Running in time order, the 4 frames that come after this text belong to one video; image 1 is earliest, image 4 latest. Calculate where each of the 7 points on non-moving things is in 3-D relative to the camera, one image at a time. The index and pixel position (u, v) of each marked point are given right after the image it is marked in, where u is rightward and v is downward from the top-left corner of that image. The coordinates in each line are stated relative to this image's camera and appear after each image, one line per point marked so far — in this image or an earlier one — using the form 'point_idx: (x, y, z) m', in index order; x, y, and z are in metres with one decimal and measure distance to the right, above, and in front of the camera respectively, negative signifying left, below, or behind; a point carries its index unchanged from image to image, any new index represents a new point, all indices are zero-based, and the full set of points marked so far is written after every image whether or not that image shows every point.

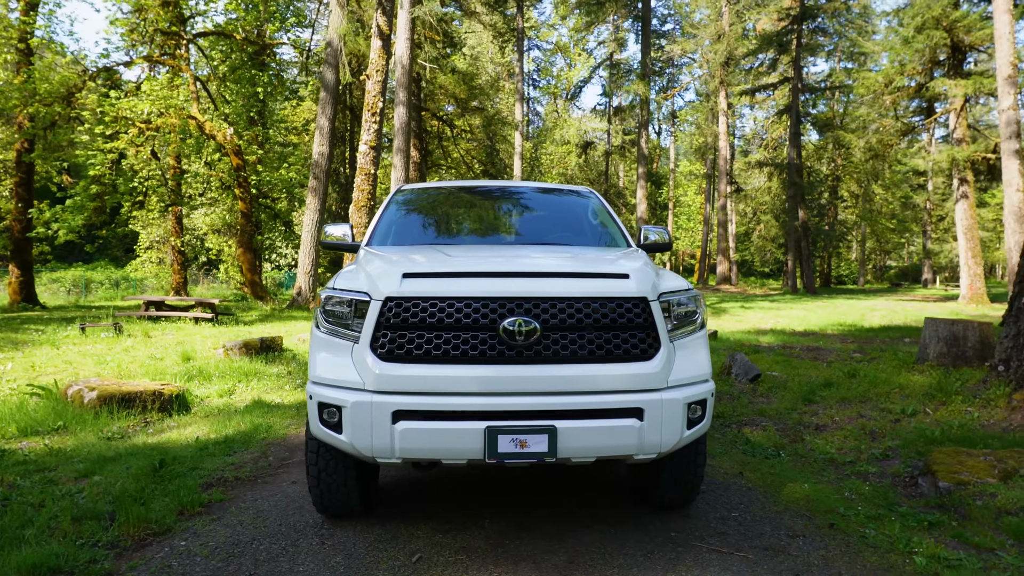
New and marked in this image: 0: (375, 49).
0: (-2.5, +4.3, +12.7) m
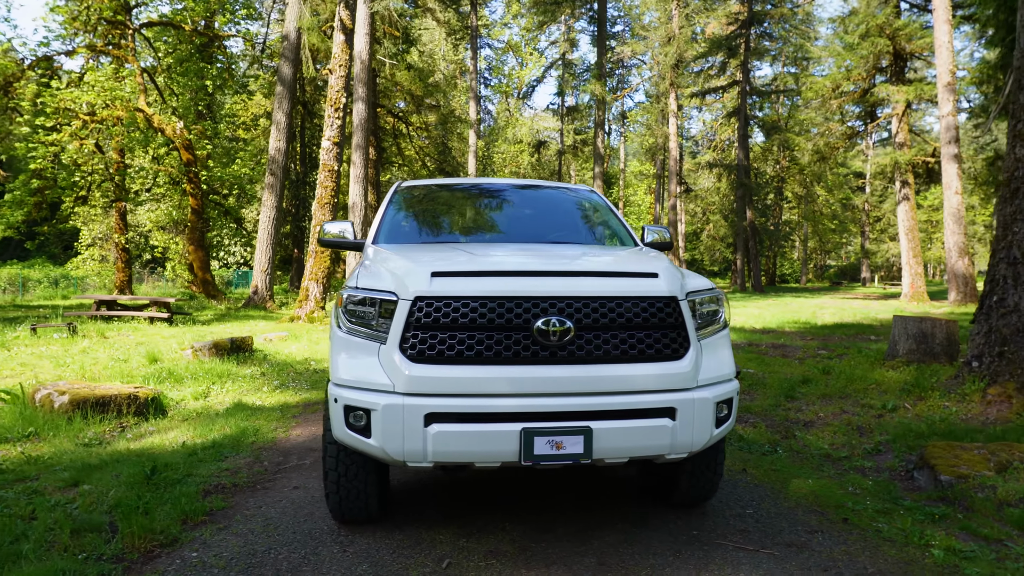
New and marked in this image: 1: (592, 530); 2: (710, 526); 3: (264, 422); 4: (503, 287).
0: (-3.1, +4.3, +12.4) m
1: (+0.3, -1.0, +3.0) m
2: (+0.9, -1.0, +3.1) m
3: (-1.8, -1.0, +5.0) m
4: (0.0, 0.0, +2.7) m
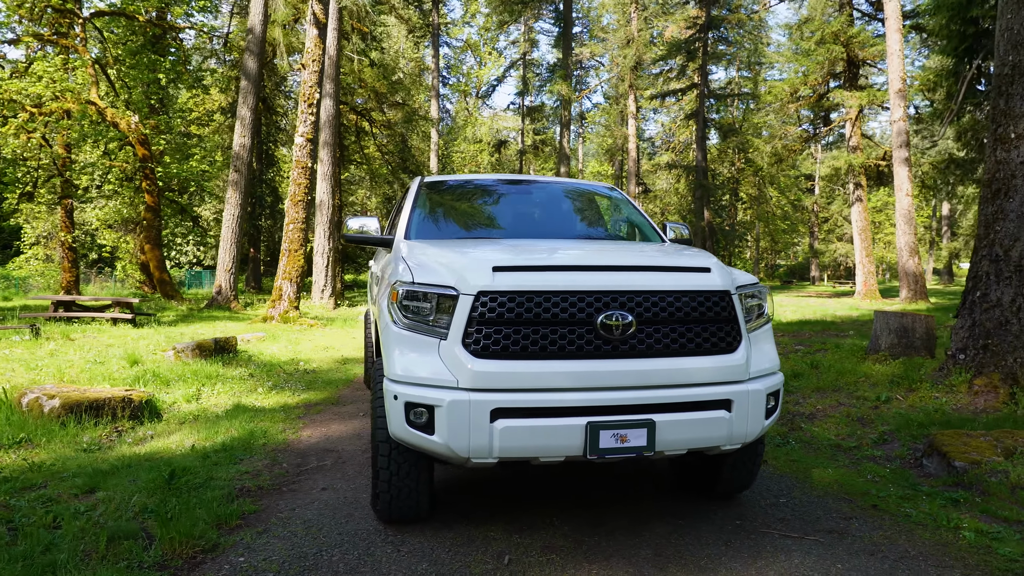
0: (-3.5, +4.3, +12.2) m
1: (+0.6, -1.0, +3.0) m
2: (+1.1, -1.0, +3.2) m
3: (-1.7, -0.9, +4.9) m
4: (+0.2, 0.0, +2.7) m
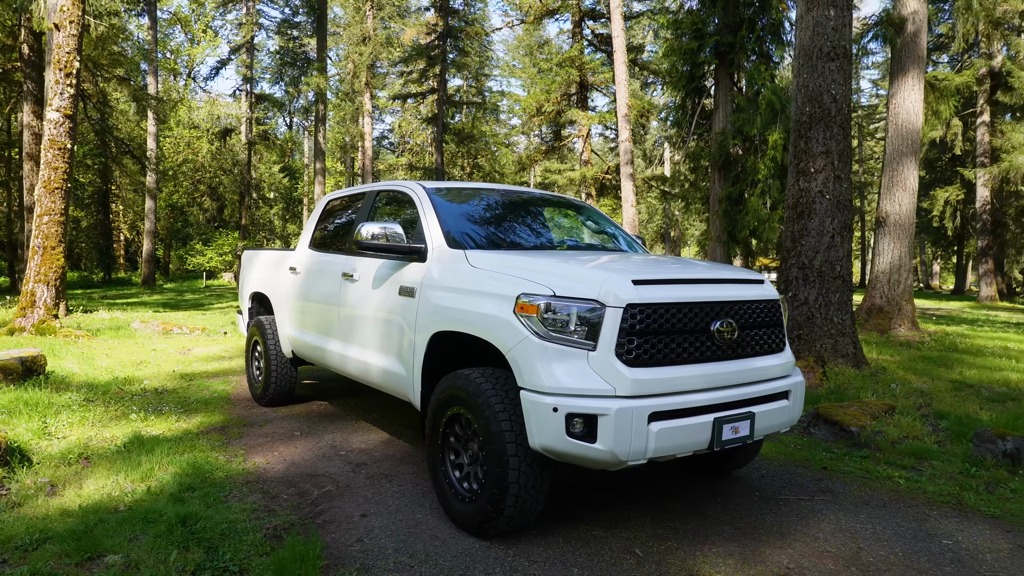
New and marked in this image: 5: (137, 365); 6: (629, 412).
0: (-6.5, +4.2, +10.2) m
1: (+0.9, -1.1, +3.4) m
2: (+1.3, -1.1, +3.8) m
3: (-1.9, -1.0, +4.3) m
4: (+0.7, 0.0, +2.9) m
5: (-4.0, -0.8, +7.5) m
6: (+0.4, -0.5, +2.7) m
